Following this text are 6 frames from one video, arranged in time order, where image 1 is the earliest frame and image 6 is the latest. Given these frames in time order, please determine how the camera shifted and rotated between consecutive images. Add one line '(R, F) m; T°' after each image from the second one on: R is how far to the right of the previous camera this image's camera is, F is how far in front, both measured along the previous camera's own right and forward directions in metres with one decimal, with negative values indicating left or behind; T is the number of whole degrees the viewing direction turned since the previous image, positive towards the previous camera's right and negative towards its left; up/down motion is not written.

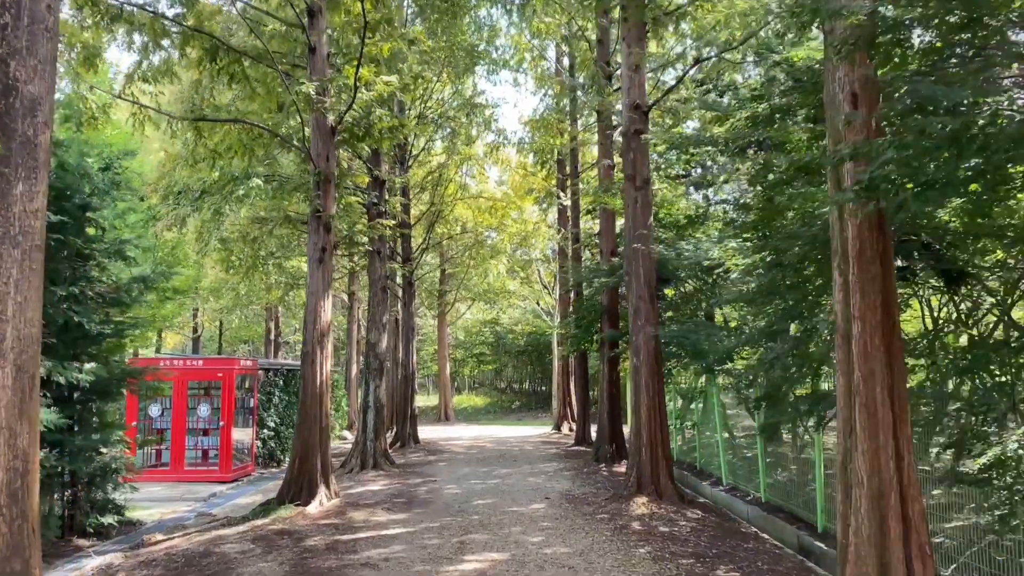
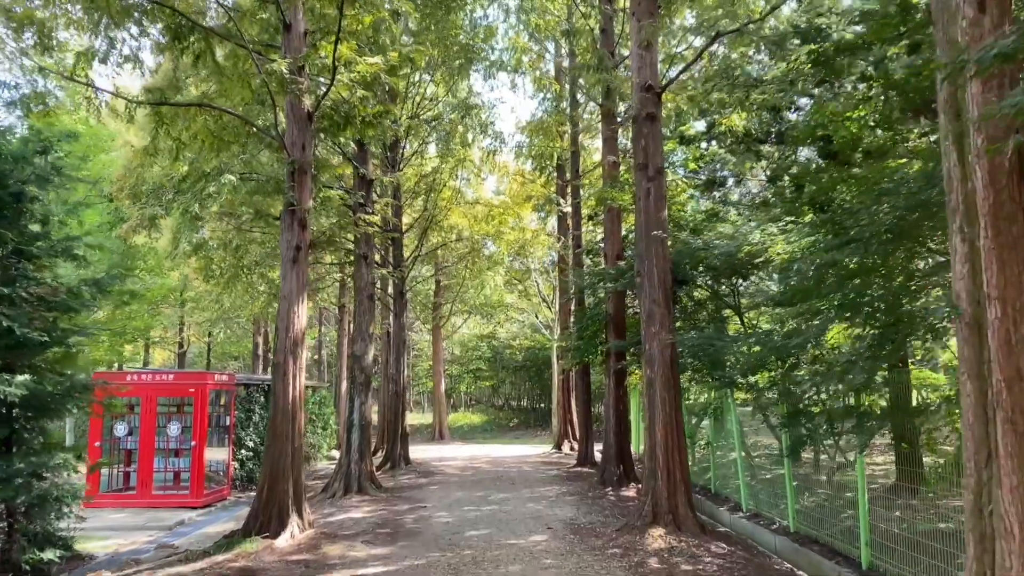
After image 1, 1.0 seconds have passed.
(0.0, +1.1) m; 0°
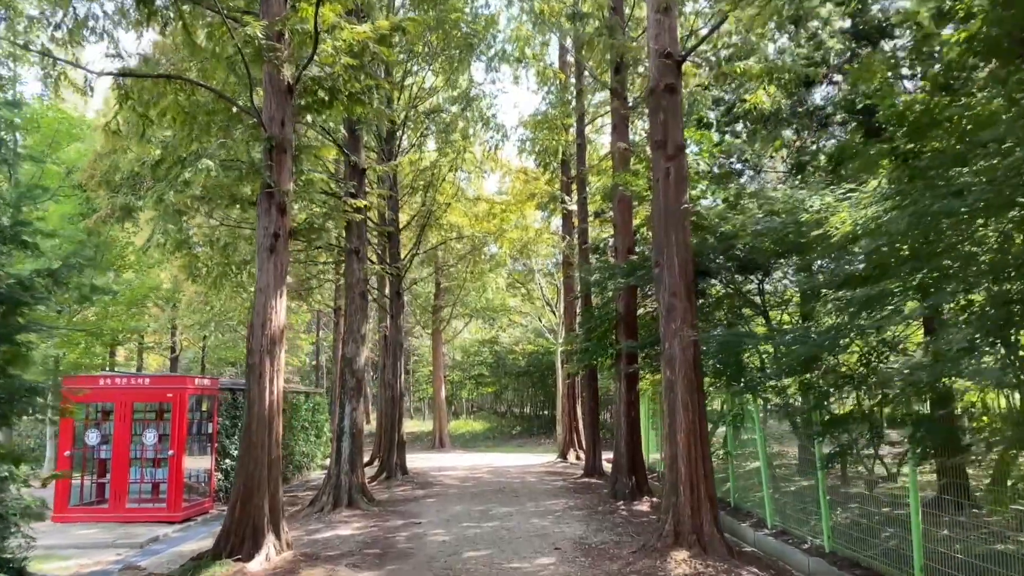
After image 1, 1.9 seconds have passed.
(0.0, +1.0) m; 0°
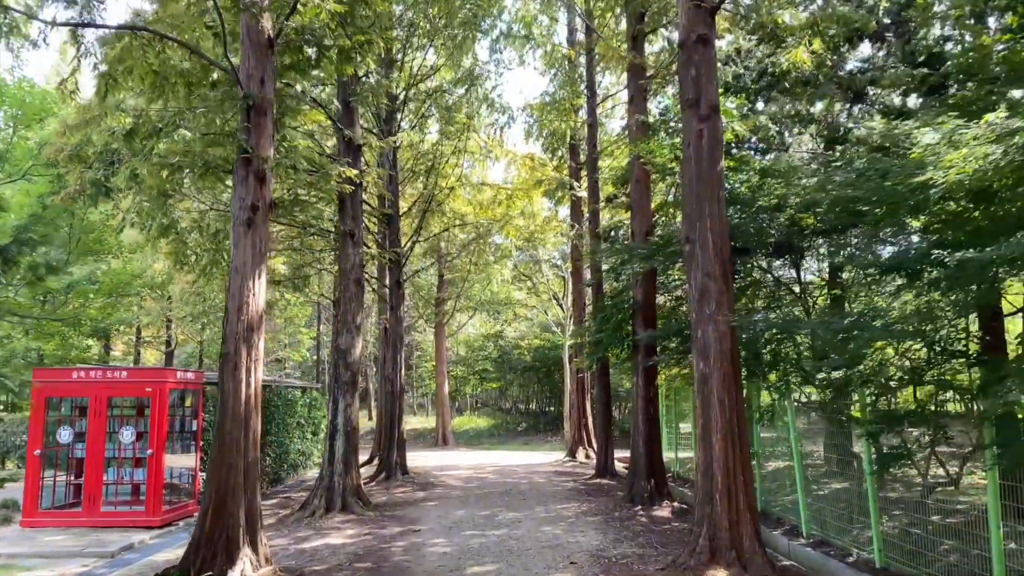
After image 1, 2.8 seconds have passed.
(-0.1, +1.0) m; 0°
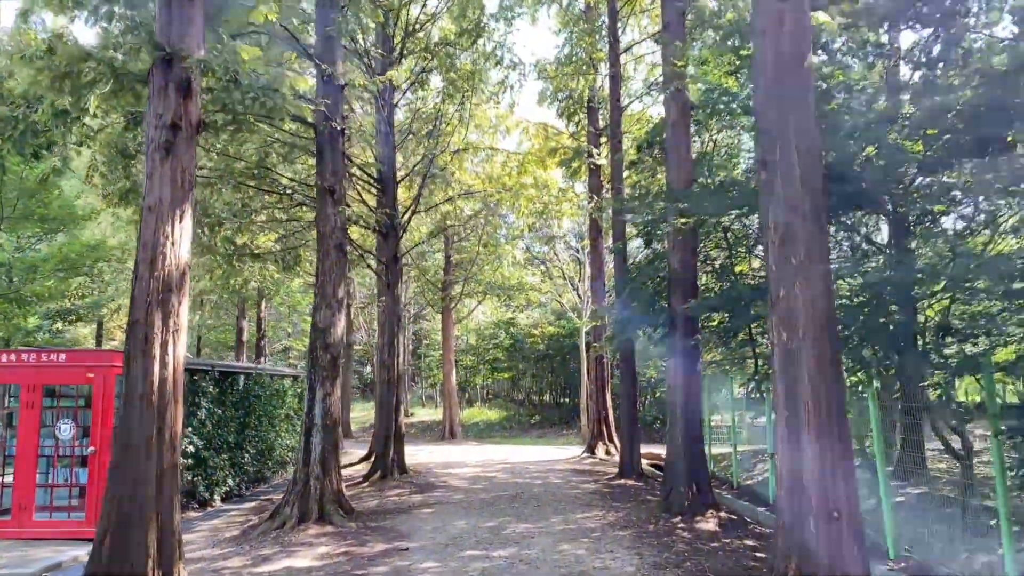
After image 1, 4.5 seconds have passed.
(0.0, +1.9) m; -1°
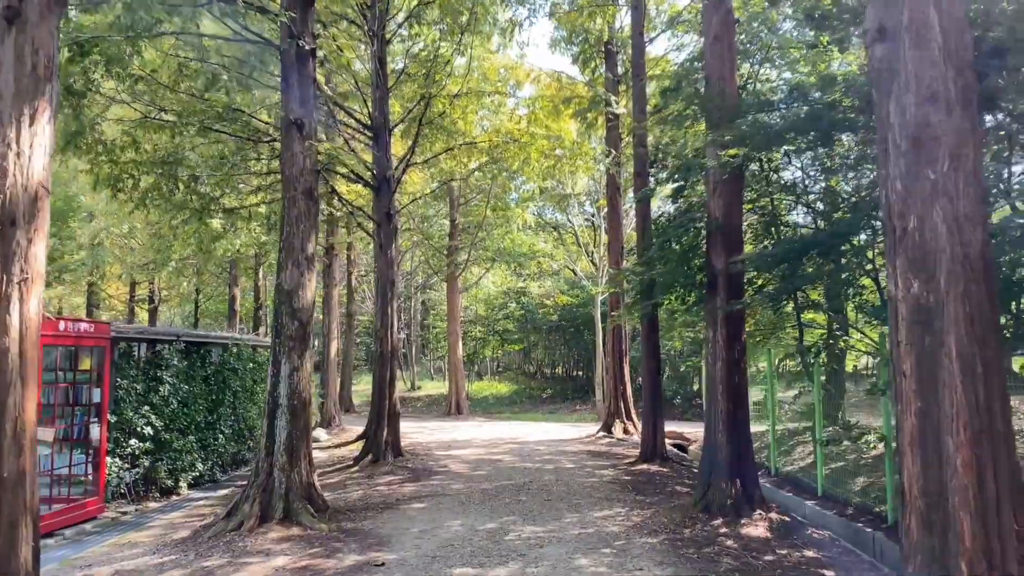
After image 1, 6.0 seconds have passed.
(+0.1, +1.6) m; -1°
